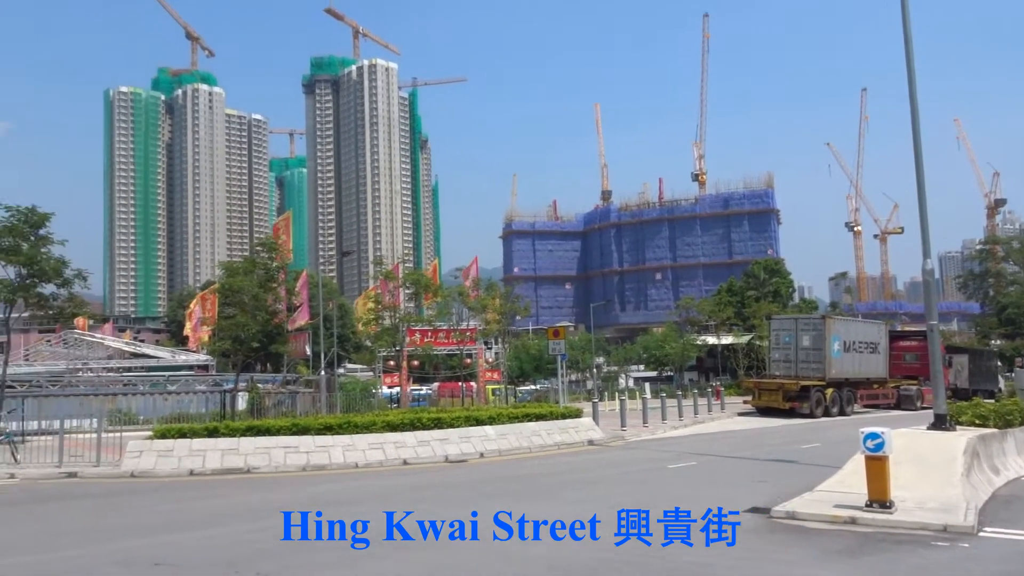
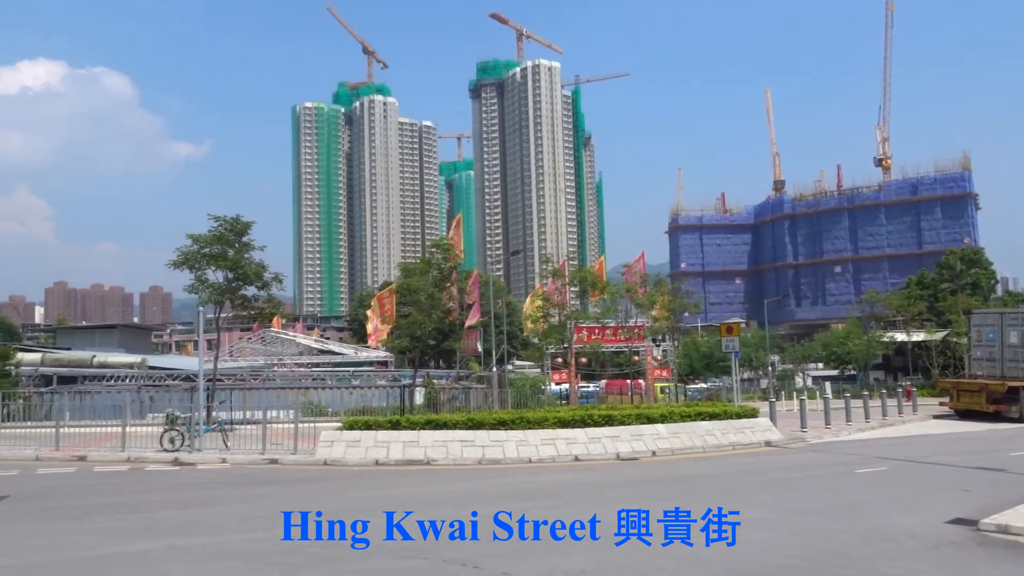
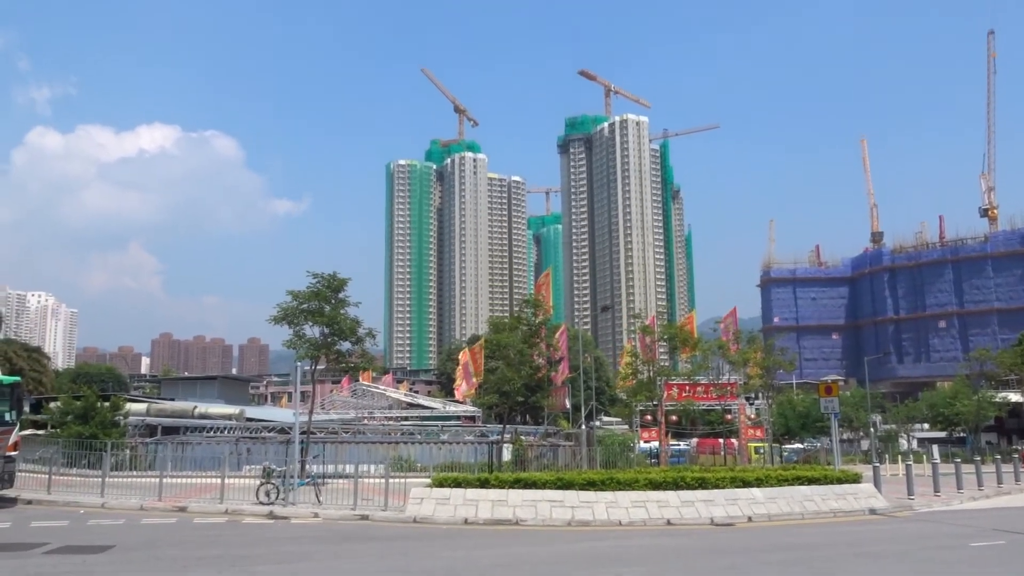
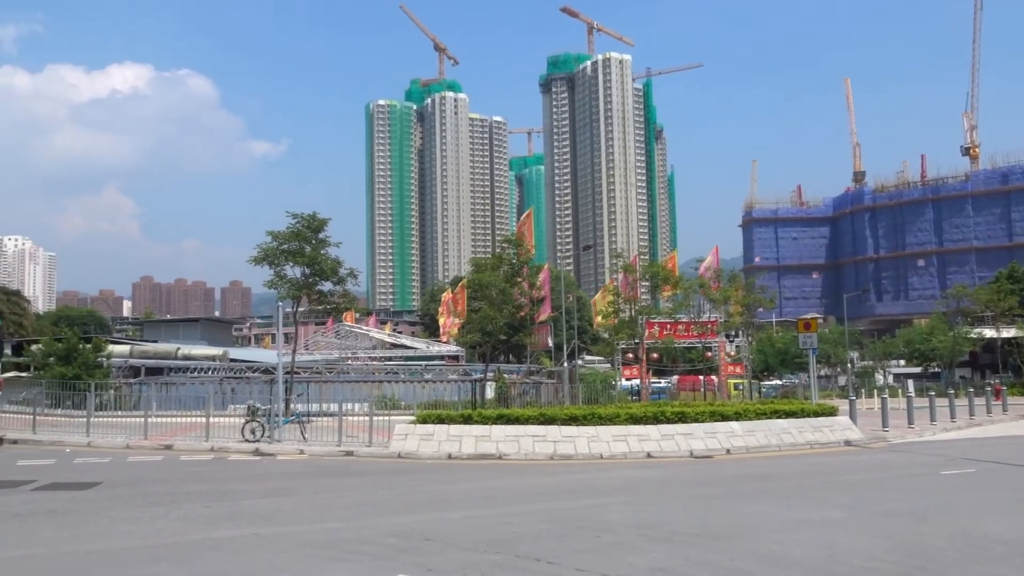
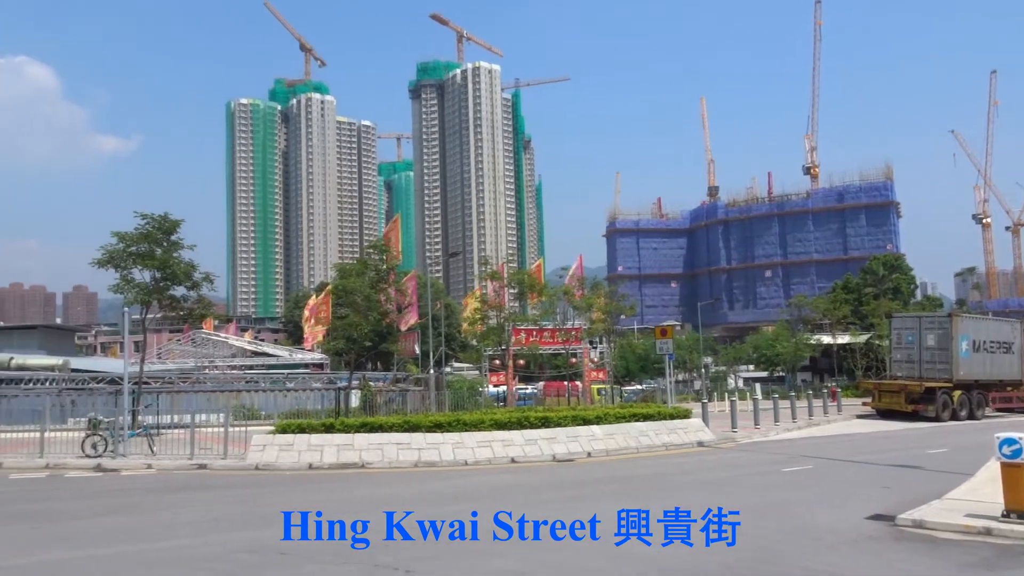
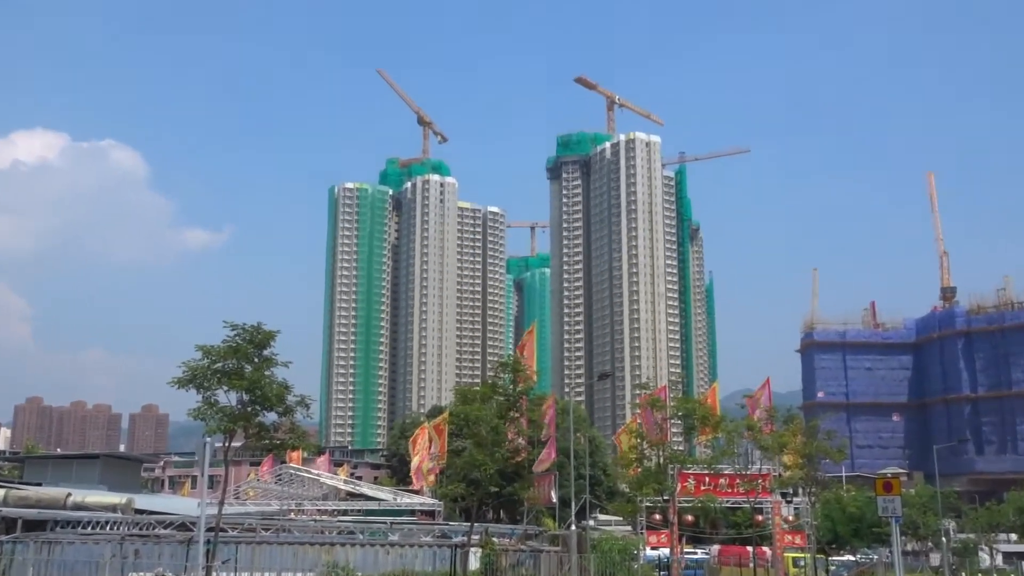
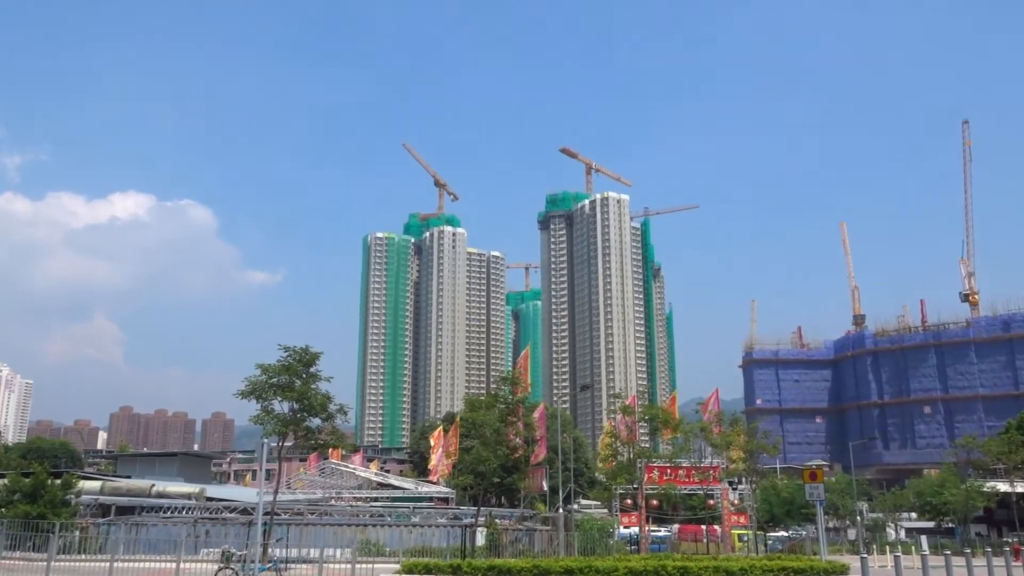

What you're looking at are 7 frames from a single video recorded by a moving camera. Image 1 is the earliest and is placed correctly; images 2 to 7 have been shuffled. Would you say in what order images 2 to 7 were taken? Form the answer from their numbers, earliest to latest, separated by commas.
5, 2, 4, 3, 7, 6
